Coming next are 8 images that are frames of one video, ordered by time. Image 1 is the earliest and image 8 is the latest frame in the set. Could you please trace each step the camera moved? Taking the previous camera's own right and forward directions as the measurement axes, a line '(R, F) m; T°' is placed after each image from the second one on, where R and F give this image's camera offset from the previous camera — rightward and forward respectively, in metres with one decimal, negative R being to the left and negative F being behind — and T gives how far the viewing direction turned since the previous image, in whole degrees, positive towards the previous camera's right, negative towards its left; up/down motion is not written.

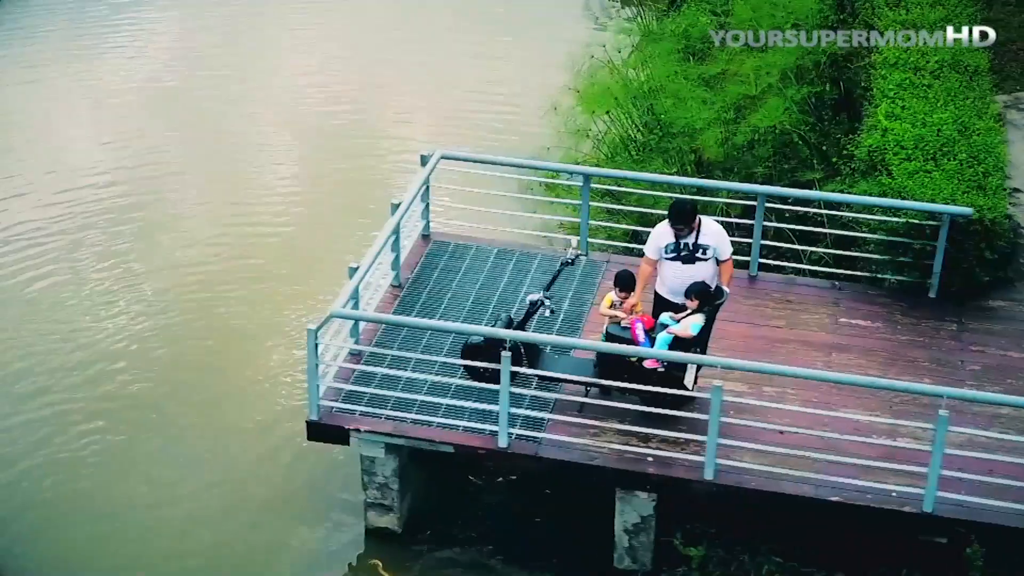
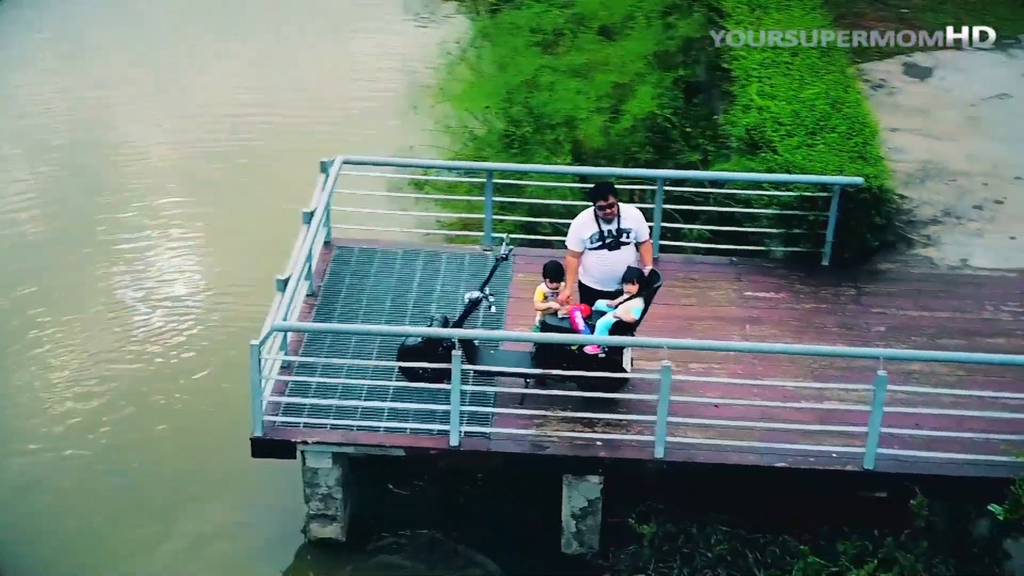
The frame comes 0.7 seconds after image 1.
(-0.9, -0.1) m; +9°
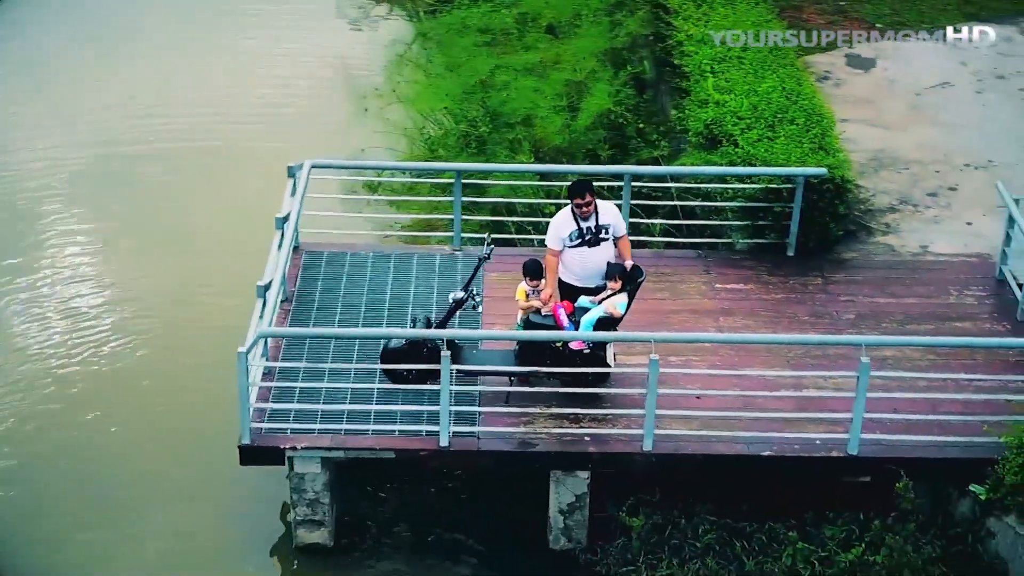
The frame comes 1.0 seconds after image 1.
(-0.4, 0.0) m; +4°
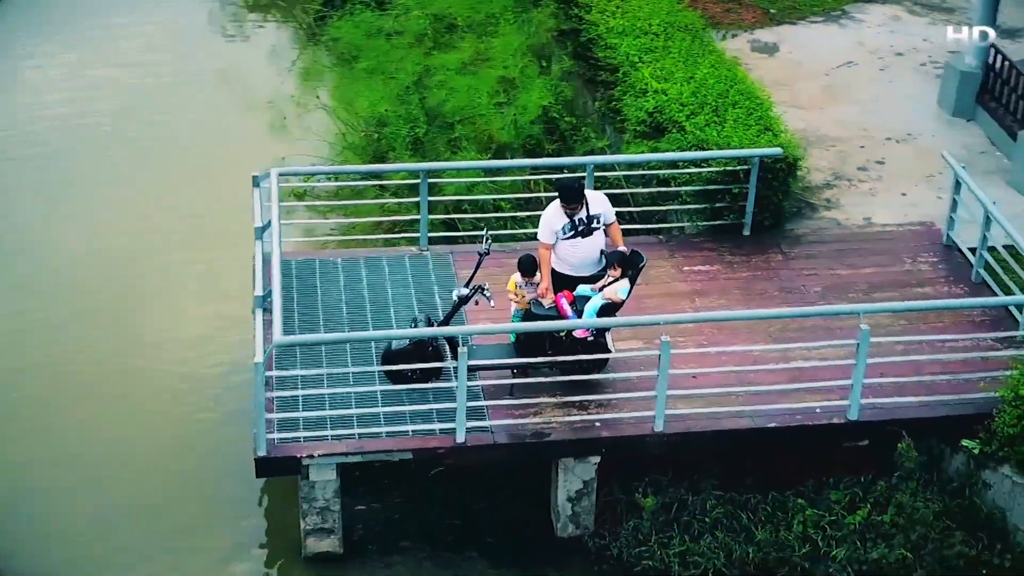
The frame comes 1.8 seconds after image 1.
(-1.2, 0.0) m; +8°
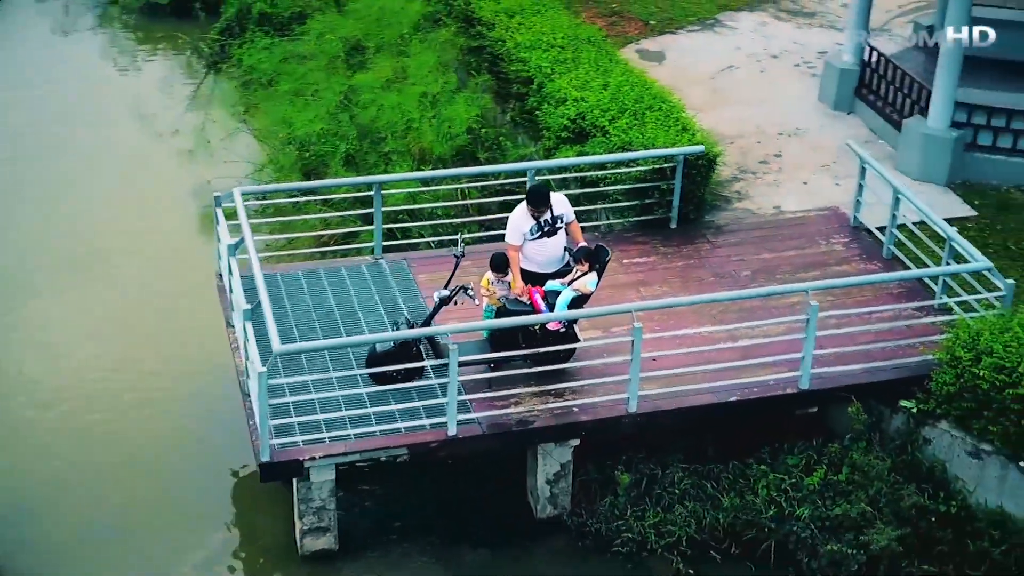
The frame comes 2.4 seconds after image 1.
(-1.0, -0.5) m; +8°
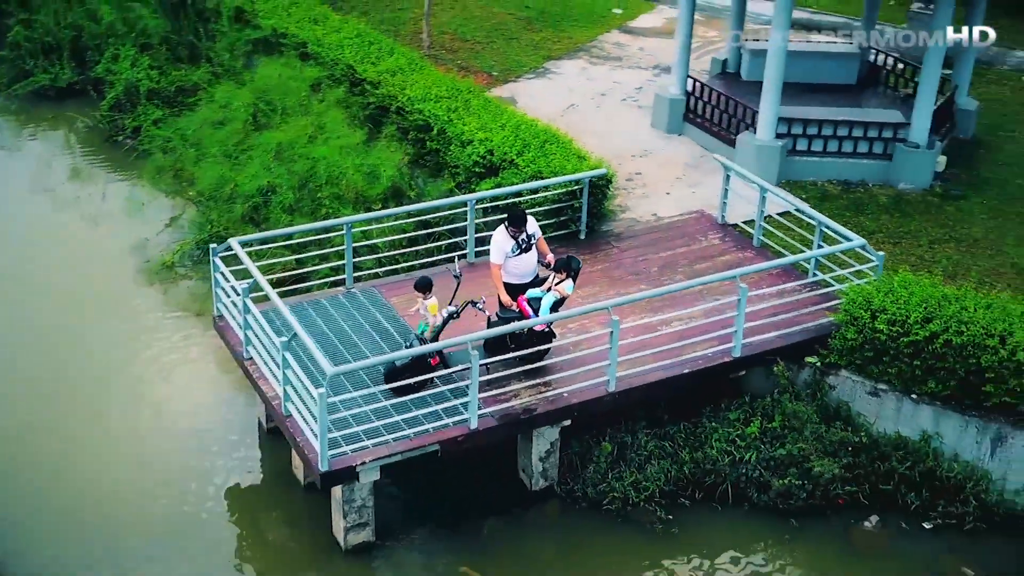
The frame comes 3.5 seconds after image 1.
(-2.4, -1.4) m; +14°
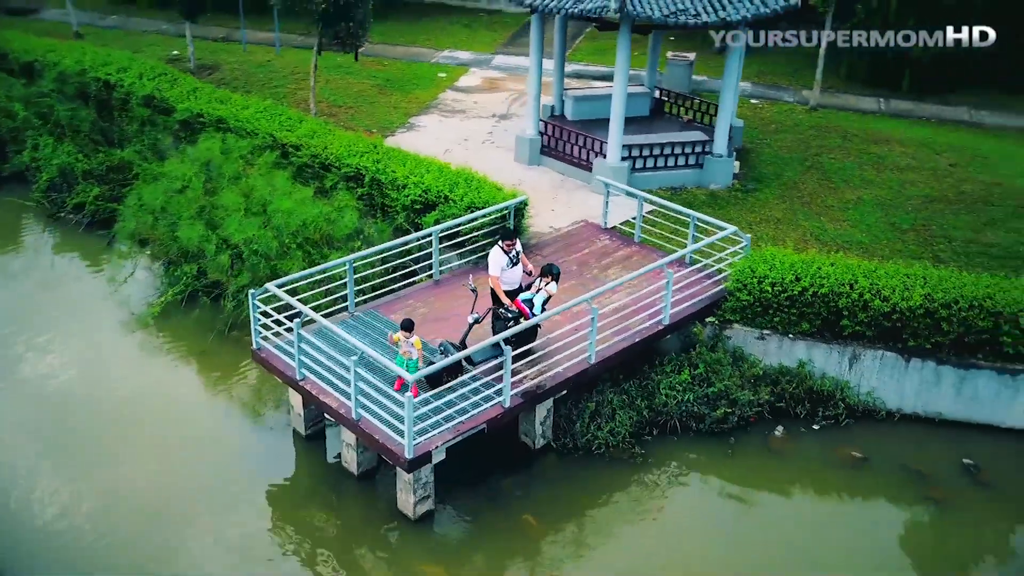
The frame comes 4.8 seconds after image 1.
(-4.0, -2.6) m; +17°
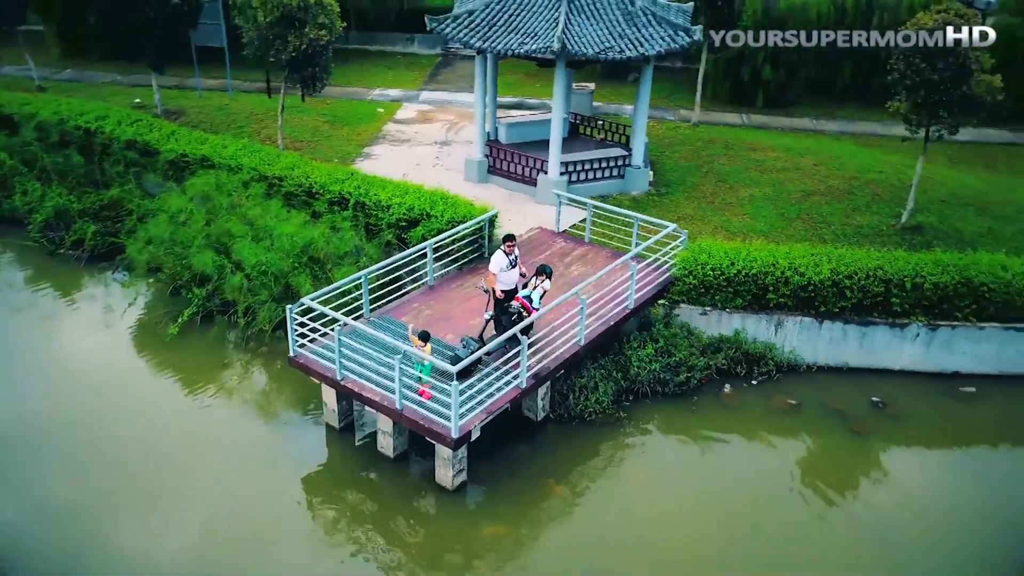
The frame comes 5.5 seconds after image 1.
(-3.2, -2.6) m; +11°
